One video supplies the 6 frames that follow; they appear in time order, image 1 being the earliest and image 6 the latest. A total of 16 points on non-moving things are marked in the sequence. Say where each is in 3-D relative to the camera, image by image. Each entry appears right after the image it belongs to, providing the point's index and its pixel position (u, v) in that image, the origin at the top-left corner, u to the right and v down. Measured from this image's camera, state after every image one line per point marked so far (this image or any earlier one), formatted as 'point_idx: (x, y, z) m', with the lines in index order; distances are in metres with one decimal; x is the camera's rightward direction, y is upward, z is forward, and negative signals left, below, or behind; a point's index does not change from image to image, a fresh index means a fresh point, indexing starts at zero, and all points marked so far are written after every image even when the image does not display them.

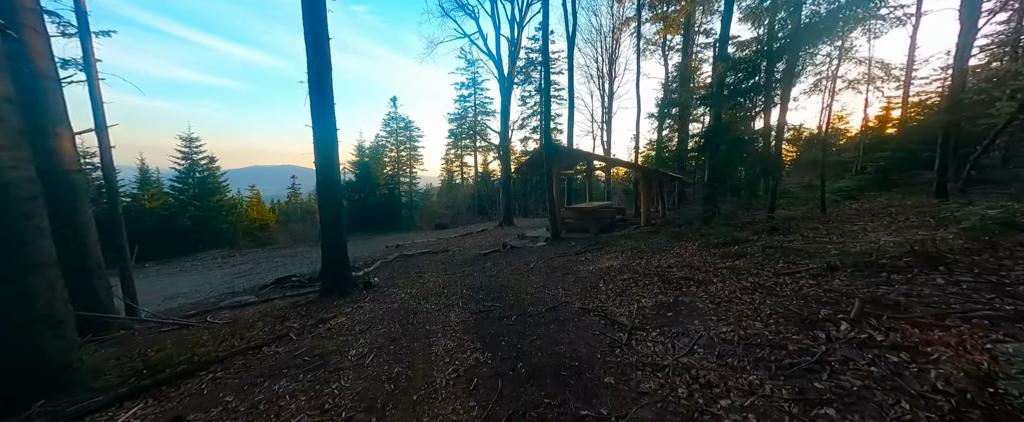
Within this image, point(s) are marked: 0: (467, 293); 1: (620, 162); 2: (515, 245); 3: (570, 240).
0: (-0.8, -1.4, +5.2) m
1: (+3.0, +1.4, +8.8) m
2: (+0.1, -1.1, +9.7) m
3: (+1.7, -0.9, +8.9) m
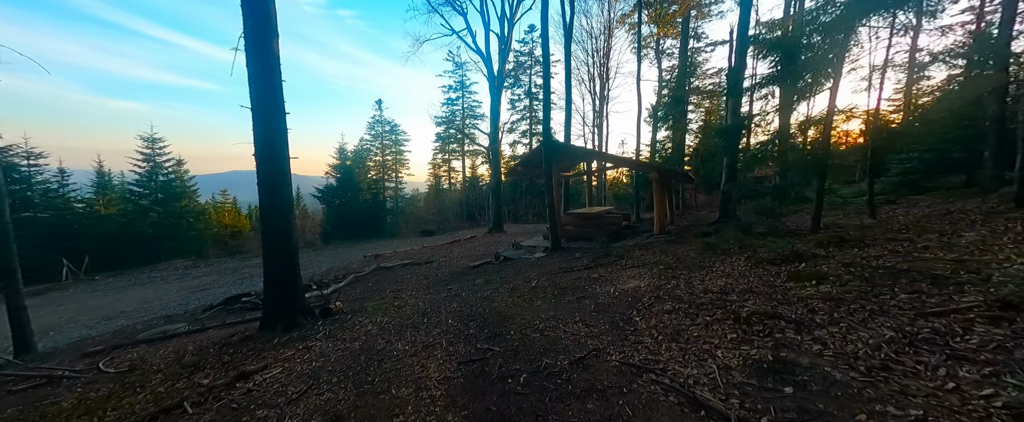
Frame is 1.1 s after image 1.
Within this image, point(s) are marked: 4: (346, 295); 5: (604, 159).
0: (-0.8, -1.5, +4.0) m
1: (+2.9, +1.3, +7.8) m
2: (-0.1, -1.3, +8.5) m
3: (+1.5, -1.0, +7.7) m
4: (-4.0, -2.1, +7.4) m
5: (+2.4, +1.5, +8.1) m
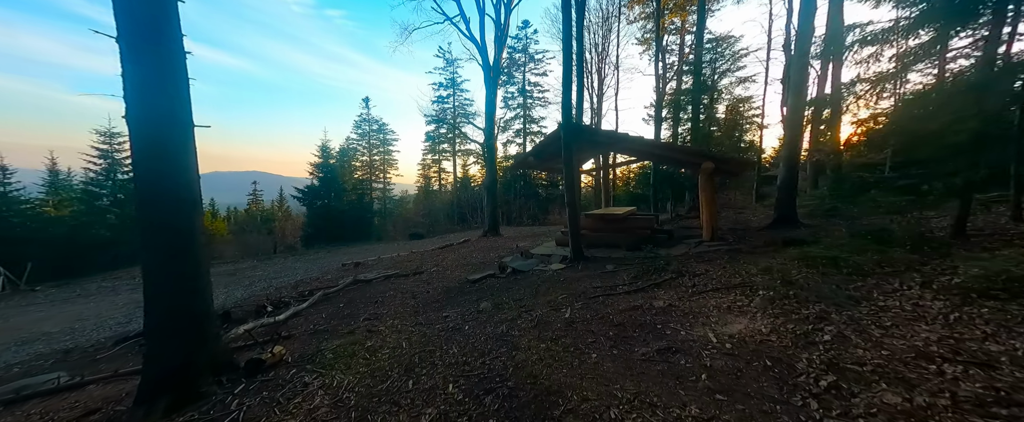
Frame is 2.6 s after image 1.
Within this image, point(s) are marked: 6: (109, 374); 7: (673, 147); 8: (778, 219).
0: (-0.4, -1.5, +2.3) m
1: (+3.1, +1.3, +6.2) m
2: (+0.1, -1.3, +6.9) m
3: (+1.8, -1.1, +6.1) m
4: (-3.8, -2.1, +5.6) m
5: (+2.6, +1.4, +6.6) m
6: (-5.5, -2.2, +4.1) m
7: (+3.0, +1.3, +5.8) m
8: (+5.8, -0.2, +6.5) m
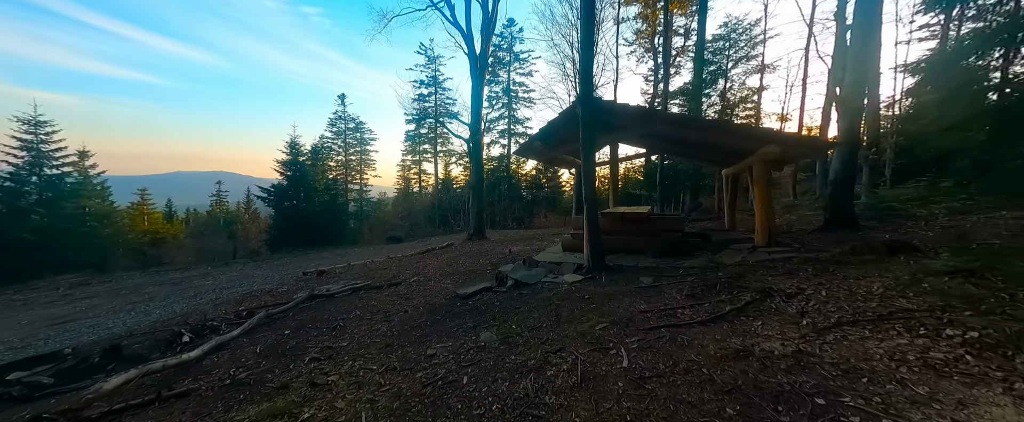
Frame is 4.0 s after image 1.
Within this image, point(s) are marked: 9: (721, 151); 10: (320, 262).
0: (-0.1, -1.4, +0.9) m
1: (+3.2, +1.3, +5.0) m
2: (+0.1, -1.3, +5.5) m
3: (+1.8, -1.0, +4.8) m
4: (-3.7, -2.0, +3.9) m
5: (+2.7, +1.5, +5.4) m
6: (-5.2, -2.1, +2.3) m
7: (+3.1, +1.3, +4.6) m
8: (+5.8, -0.2, +5.4) m
9: (+3.9, +1.2, +5.6) m
10: (-11.3, -3.0, +17.8) m
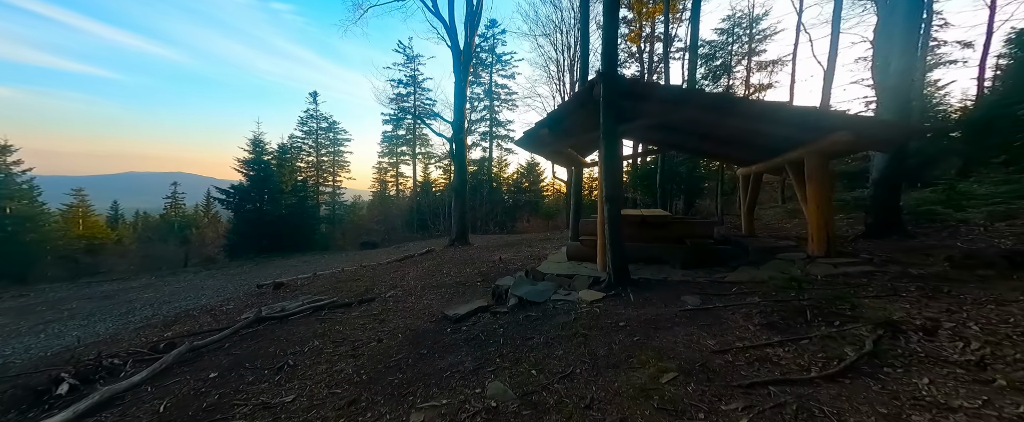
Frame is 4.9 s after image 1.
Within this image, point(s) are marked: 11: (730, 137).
0: (+0.2, -1.4, -0.1) m
1: (+3.3, +1.3, +4.3) m
2: (+0.2, -1.3, +4.5) m
3: (+1.9, -1.0, +3.9) m
4: (-3.5, -2.0, +2.6) m
5: (+2.7, +1.4, +4.5) m
6: (-5.0, -2.0, +0.9) m
7: (+3.2, +1.3, +3.8) m
8: (+5.8, -0.2, +4.8) m
9: (+4.0, +1.1, +4.9) m
10: (-12.1, -3.1, +15.9) m
11: (+3.6, +1.2, +5.0) m
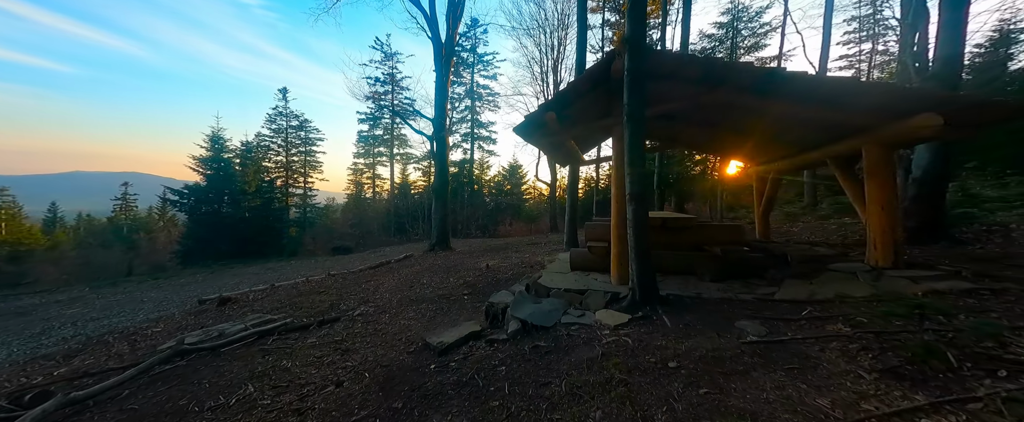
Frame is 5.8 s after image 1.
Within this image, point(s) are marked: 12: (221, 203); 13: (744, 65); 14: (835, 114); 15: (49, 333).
0: (+0.5, -1.3, -1.0) m
1: (+3.3, +1.2, +3.6) m
2: (+0.2, -1.3, +3.5) m
3: (+2.0, -1.1, +3.1) m
4: (-3.4, -2.0, +1.5) m
5: (+2.7, +1.4, +3.8) m
6: (-4.7, -2.0, -0.4) m
7: (+3.3, +1.3, +3.1) m
8: (+5.8, -0.2, +4.3) m
9: (+3.9, +1.1, +4.2) m
10: (-12.8, -3.3, +14.1) m
11: (+3.6, +1.2, +4.4) m
12: (-19.6, +0.6, +19.7) m
13: (+2.6, +1.5, +3.3) m
14: (+3.7, +1.0, +3.5) m
15: (-12.6, -3.3, +8.2) m
